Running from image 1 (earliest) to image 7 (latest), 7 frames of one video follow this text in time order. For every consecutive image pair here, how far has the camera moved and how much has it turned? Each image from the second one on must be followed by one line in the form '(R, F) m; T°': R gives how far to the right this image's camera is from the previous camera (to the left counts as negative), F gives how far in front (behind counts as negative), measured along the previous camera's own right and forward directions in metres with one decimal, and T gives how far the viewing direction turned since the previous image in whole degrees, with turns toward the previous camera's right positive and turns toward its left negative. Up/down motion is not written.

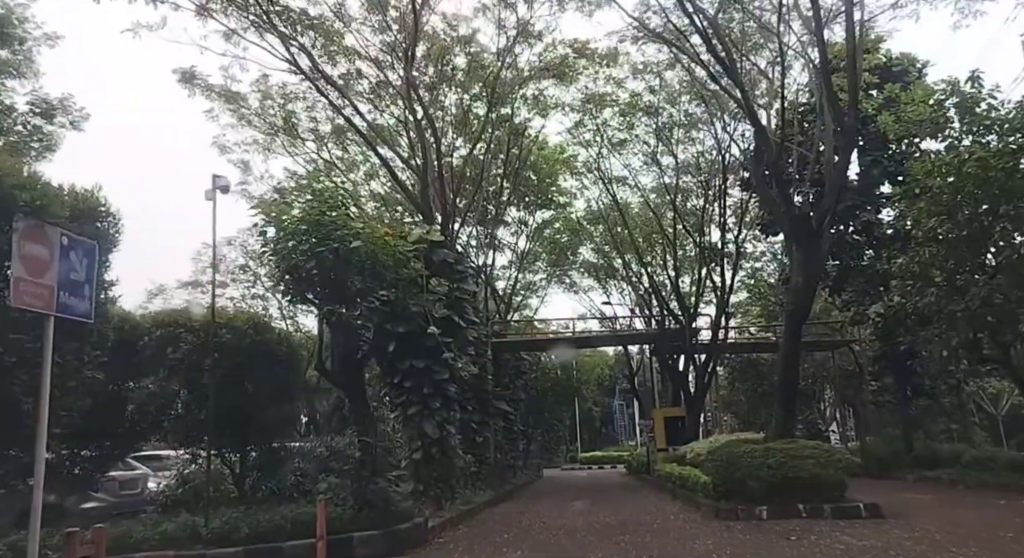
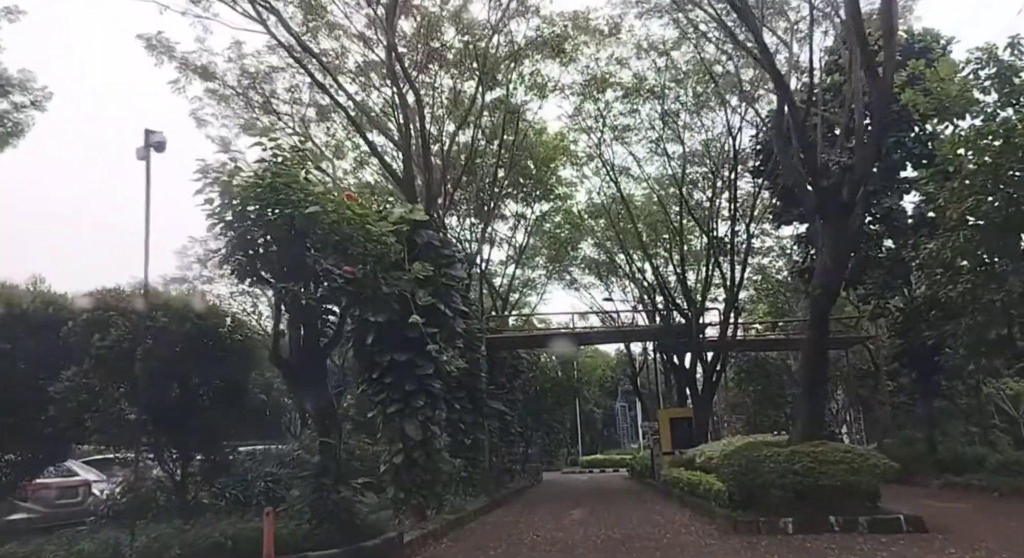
(+0.1, +1.0) m; 0°
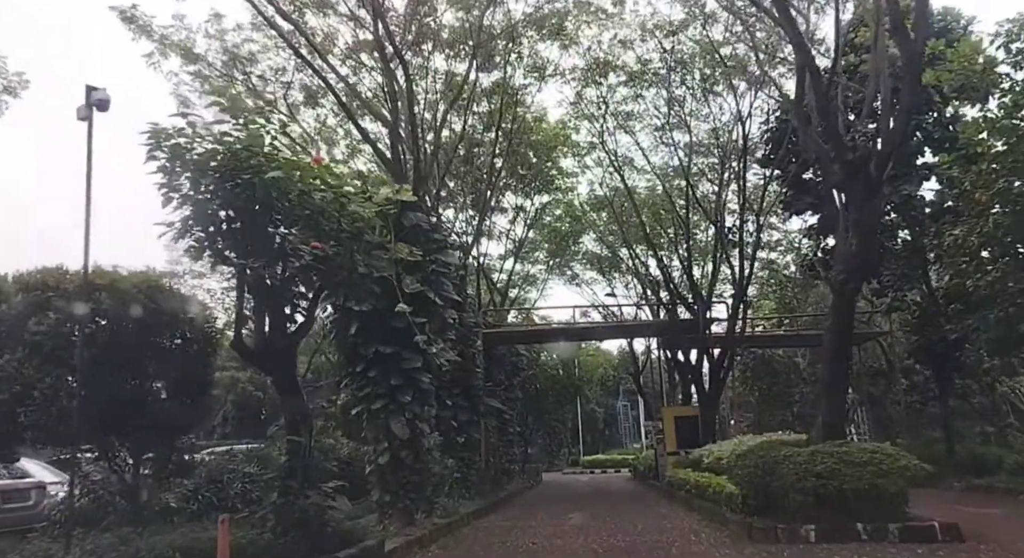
(+0.1, +0.6) m; 0°
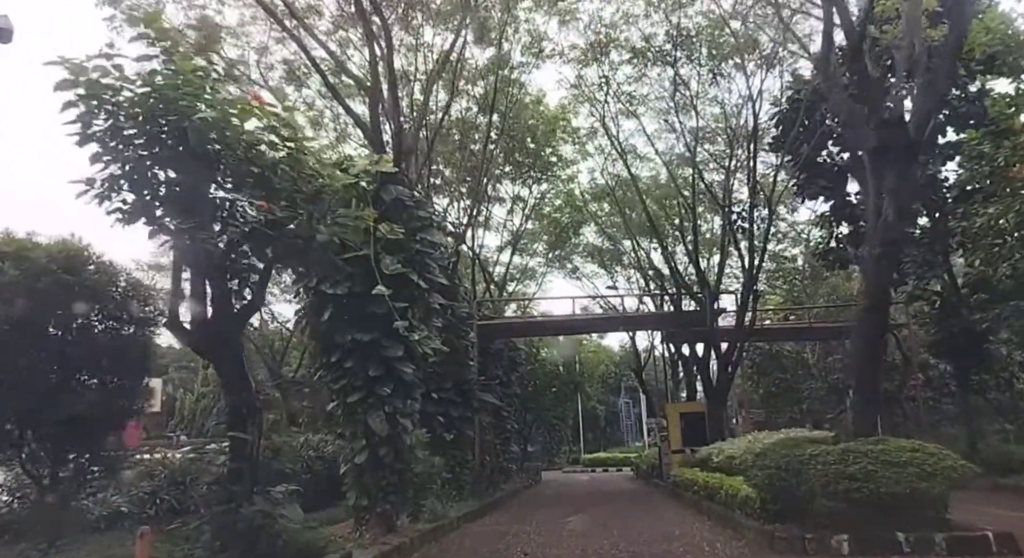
(+0.1, +0.8) m; 0°
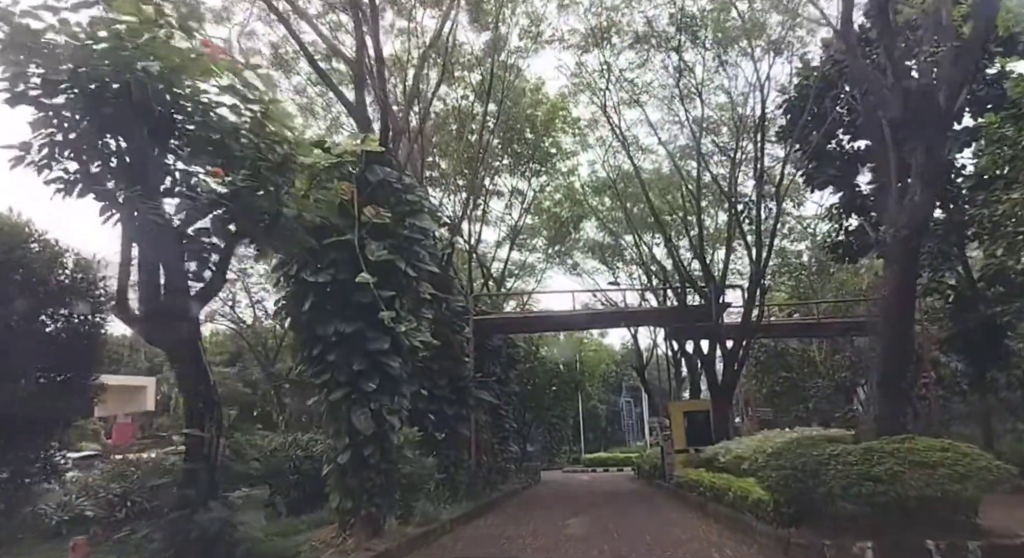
(+0.1, +0.5) m; 0°
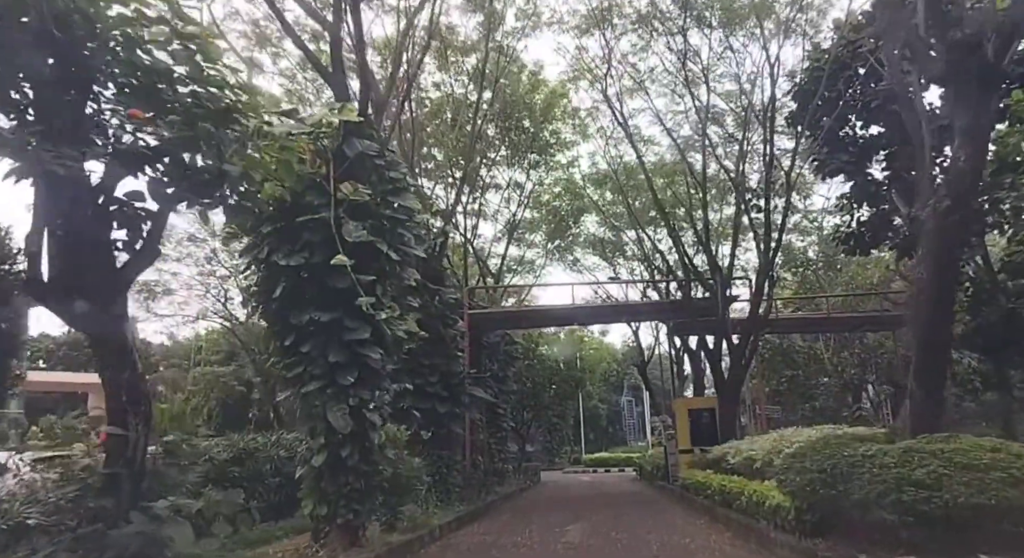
(+0.1, +0.6) m; 0°
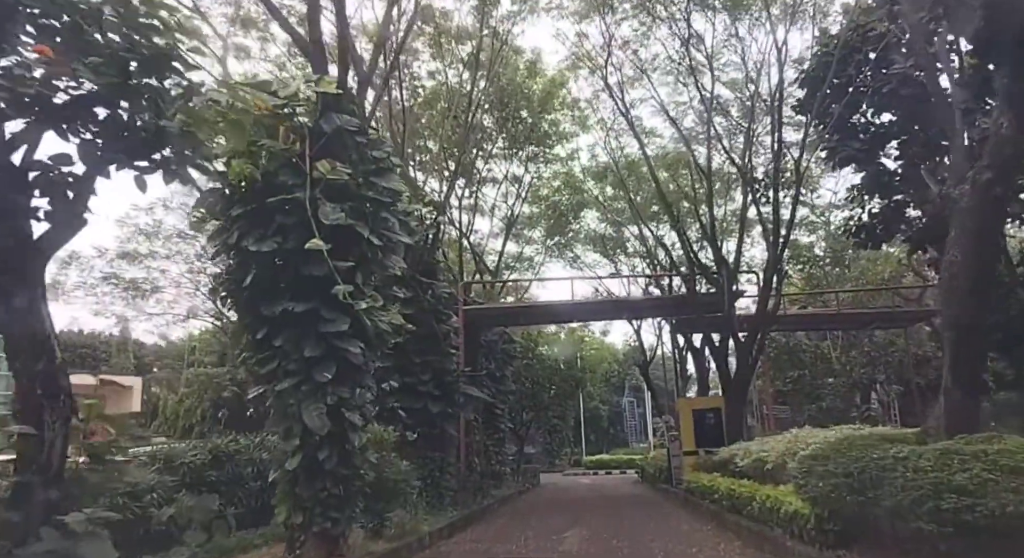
(+0.1, +0.5) m; 0°
